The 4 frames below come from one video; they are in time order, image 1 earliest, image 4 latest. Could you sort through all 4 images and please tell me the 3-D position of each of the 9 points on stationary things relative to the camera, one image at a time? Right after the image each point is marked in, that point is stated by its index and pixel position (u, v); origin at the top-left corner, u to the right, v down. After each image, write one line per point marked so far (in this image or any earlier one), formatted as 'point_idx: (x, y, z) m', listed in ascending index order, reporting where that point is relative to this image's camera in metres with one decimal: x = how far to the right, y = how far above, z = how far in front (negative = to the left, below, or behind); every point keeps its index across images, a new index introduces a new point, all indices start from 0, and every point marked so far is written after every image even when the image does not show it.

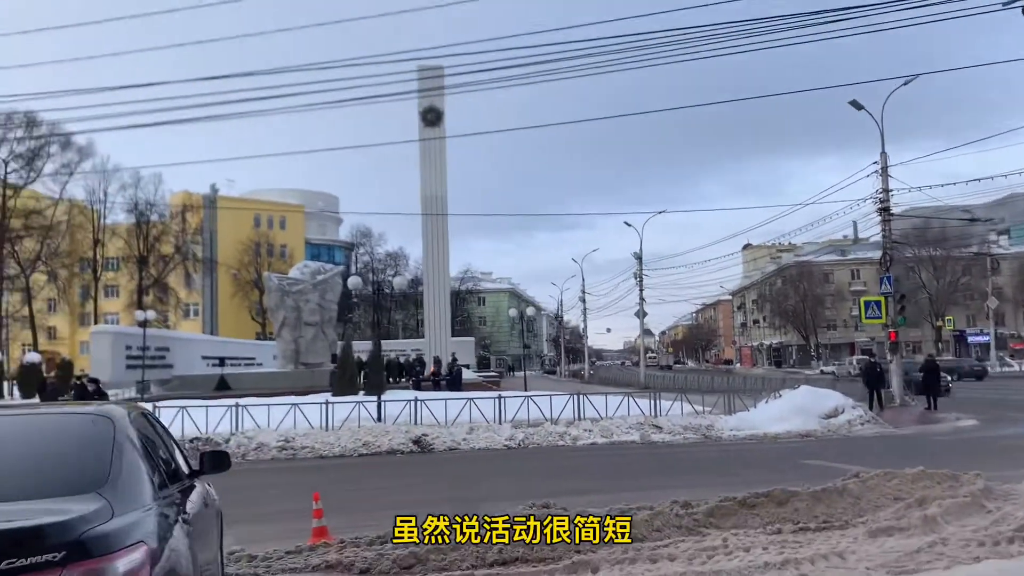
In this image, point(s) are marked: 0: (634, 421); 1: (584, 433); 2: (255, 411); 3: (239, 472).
0: (+2.6, -2.9, +18.6) m
1: (+1.5, -3.0, +17.7) m
2: (-5.6, -2.6, +18.4) m
3: (-4.5, -3.1, +14.3) m
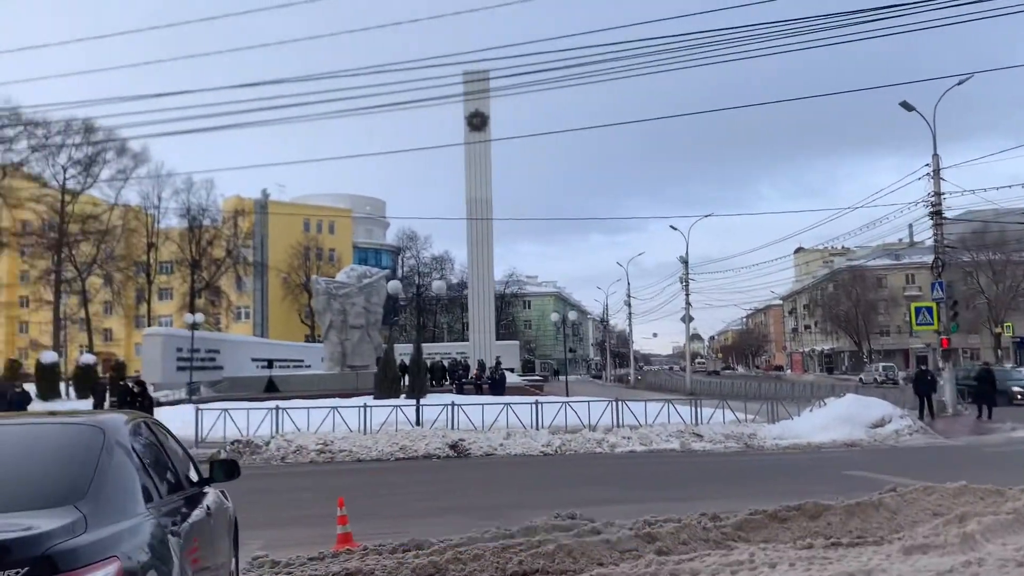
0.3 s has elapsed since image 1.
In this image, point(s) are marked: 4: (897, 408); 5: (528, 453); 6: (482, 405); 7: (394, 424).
0: (+3.4, -3.0, +18.4) m
1: (+2.2, -3.1, +17.5) m
2: (-4.8, -2.7, +18.6) m
3: (-3.9, -3.1, +14.4) m
4: (+8.3, -2.6, +18.8) m
5: (+0.3, -3.2, +16.7) m
6: (-0.8, -2.6, +19.1) m
7: (-2.5, -2.8, +18.0) m
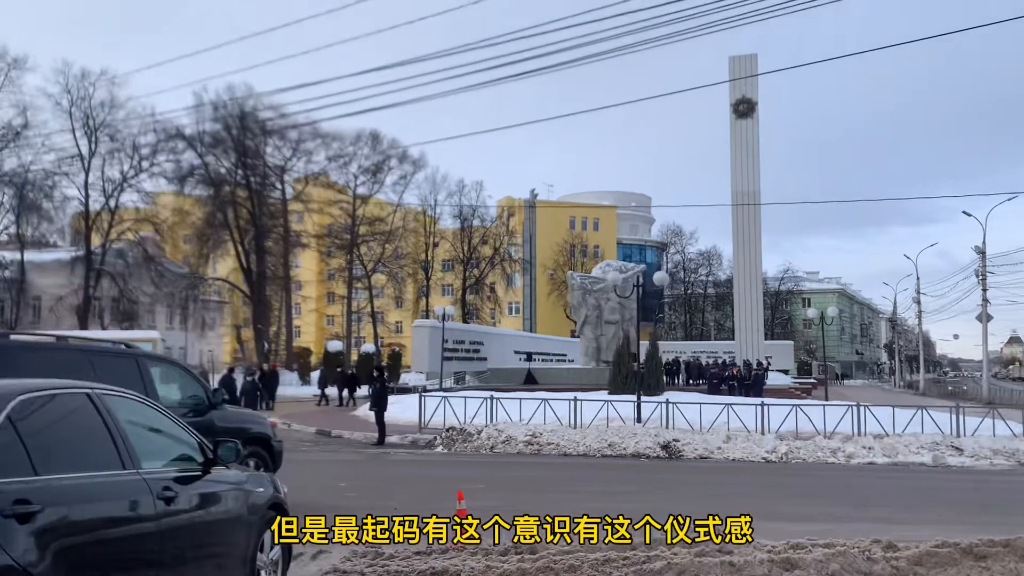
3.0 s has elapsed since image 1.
0: (+7.6, -2.8, +15.9) m
1: (+6.2, -2.9, +15.4) m
2: (-0.1, -2.5, +18.6) m
3: (-0.6, -3.0, +14.5) m
4: (+12.4, -2.4, +14.7) m
5: (+4.1, -3.0, +15.2) m
6: (+3.9, -2.4, +17.9) m
7: (+1.9, -2.6, +17.4) m
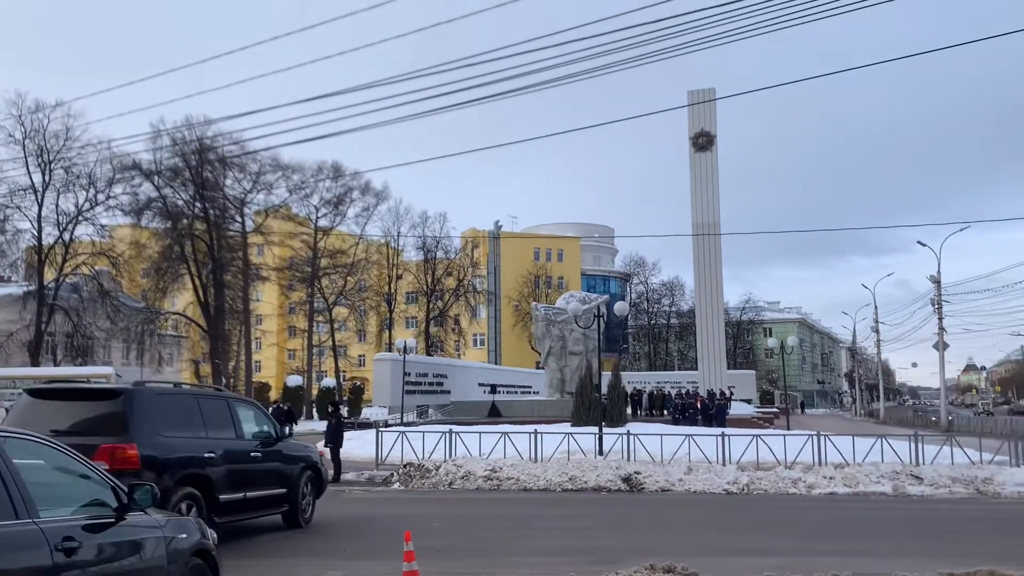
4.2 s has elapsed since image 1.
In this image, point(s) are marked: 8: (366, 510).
0: (+6.9, -3.3, +15.9) m
1: (+5.5, -3.4, +15.3) m
2: (-0.9, -3.2, +18.3) m
3: (-1.3, -3.5, +14.1) m
4: (+11.7, -2.8, +14.9) m
5: (+3.4, -3.5, +15.1) m
6: (+3.0, -3.0, +17.7) m
7: (+1.1, -3.3, +17.2) m
8: (-2.2, -3.4, +13.3) m
